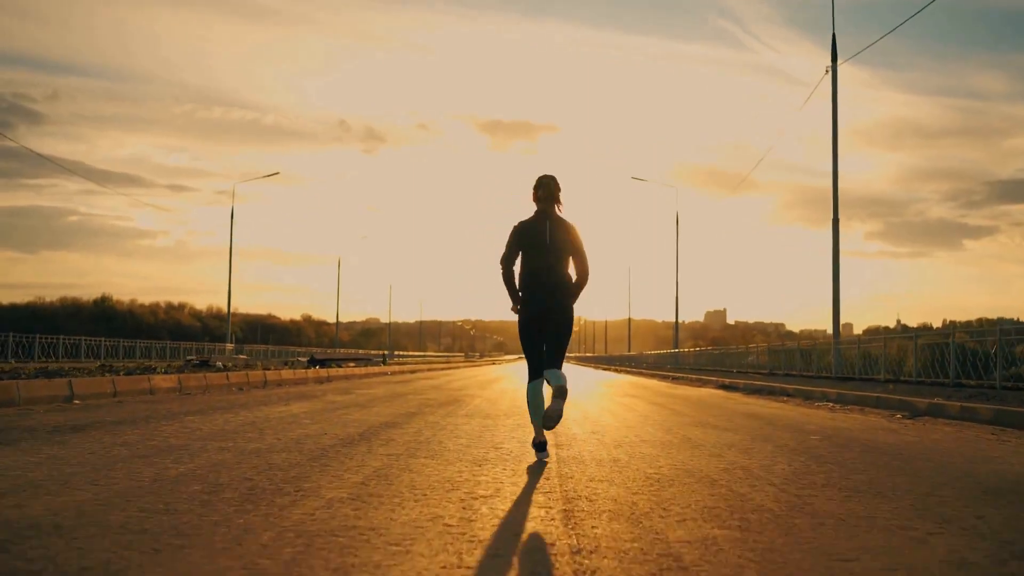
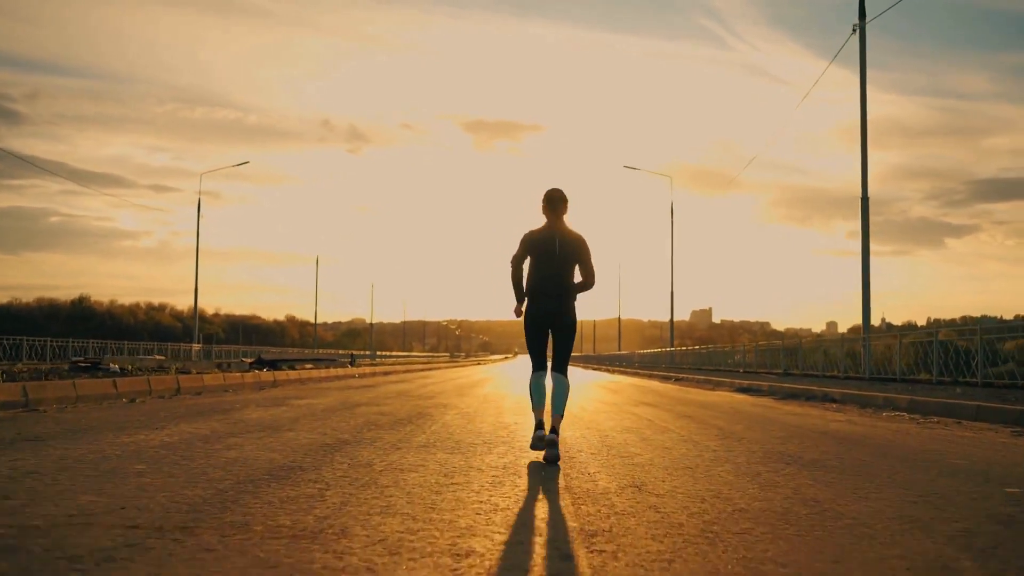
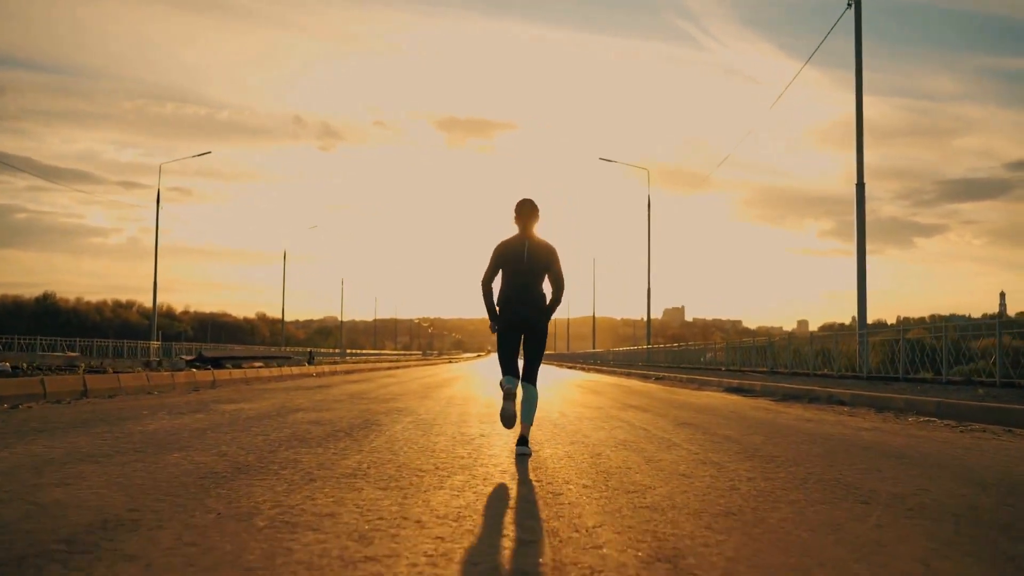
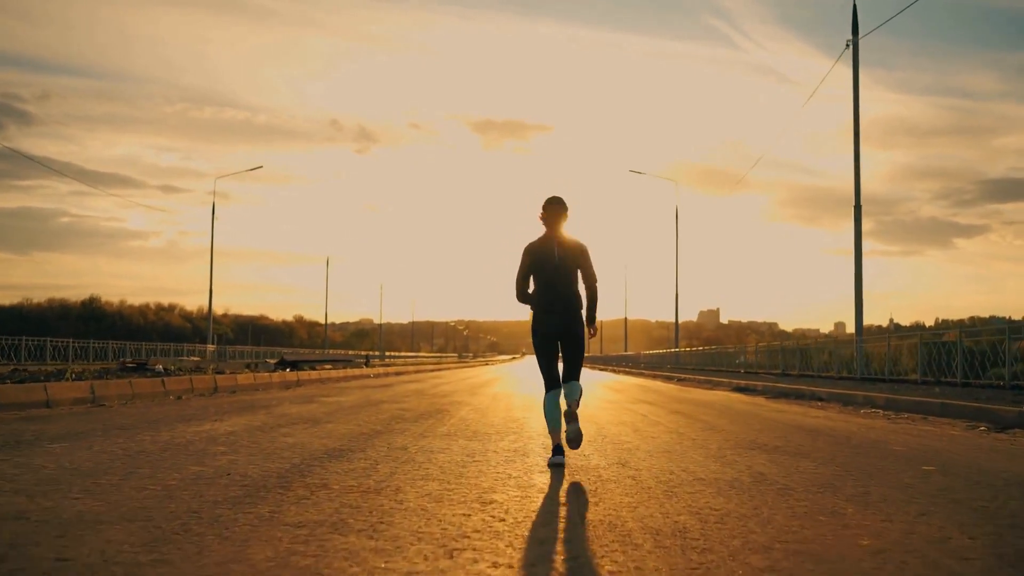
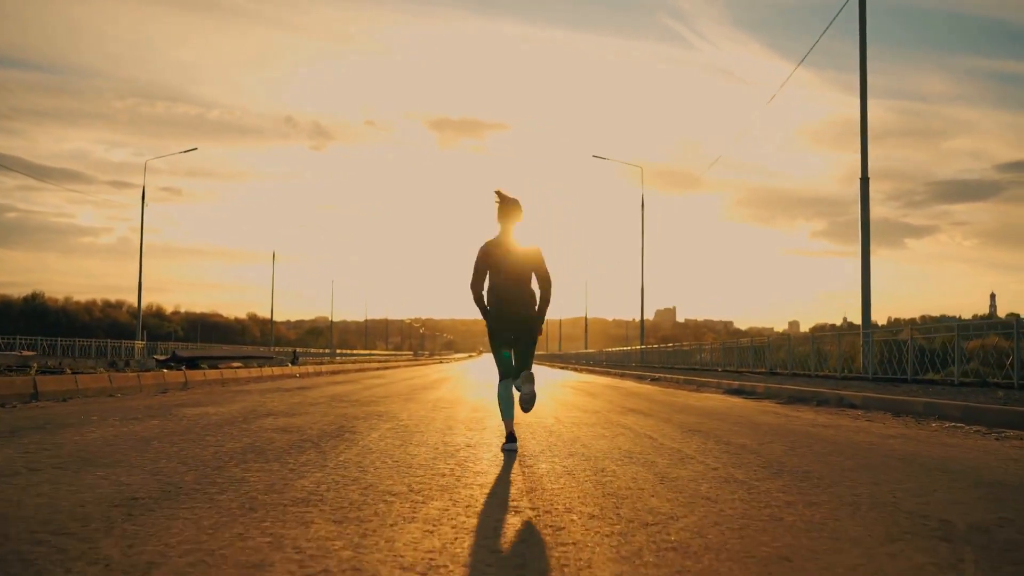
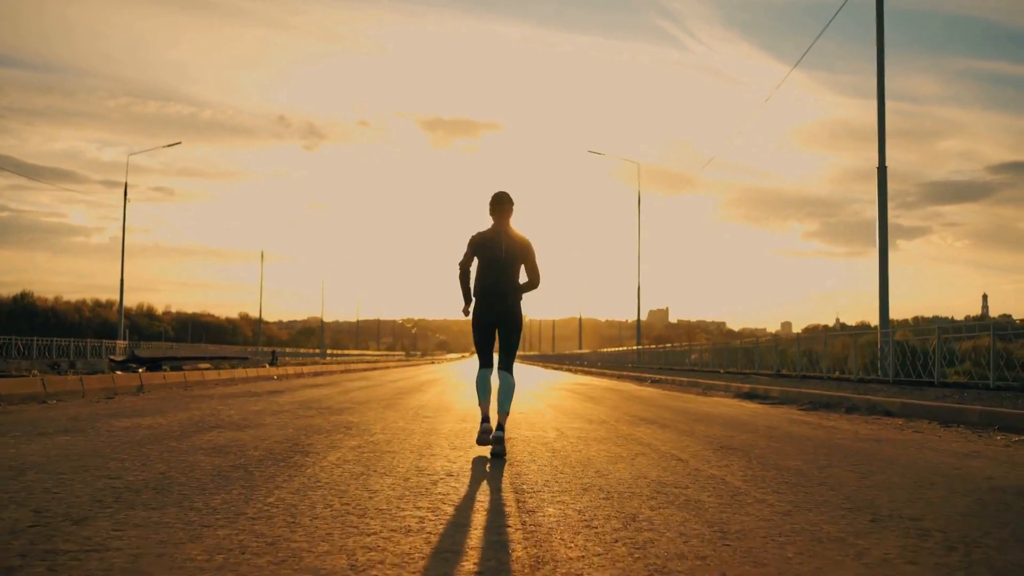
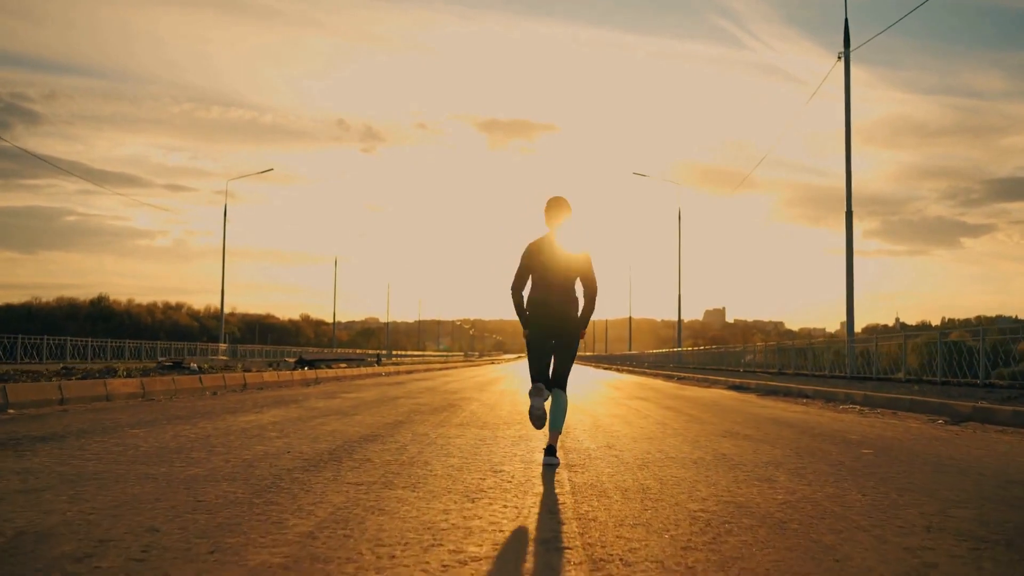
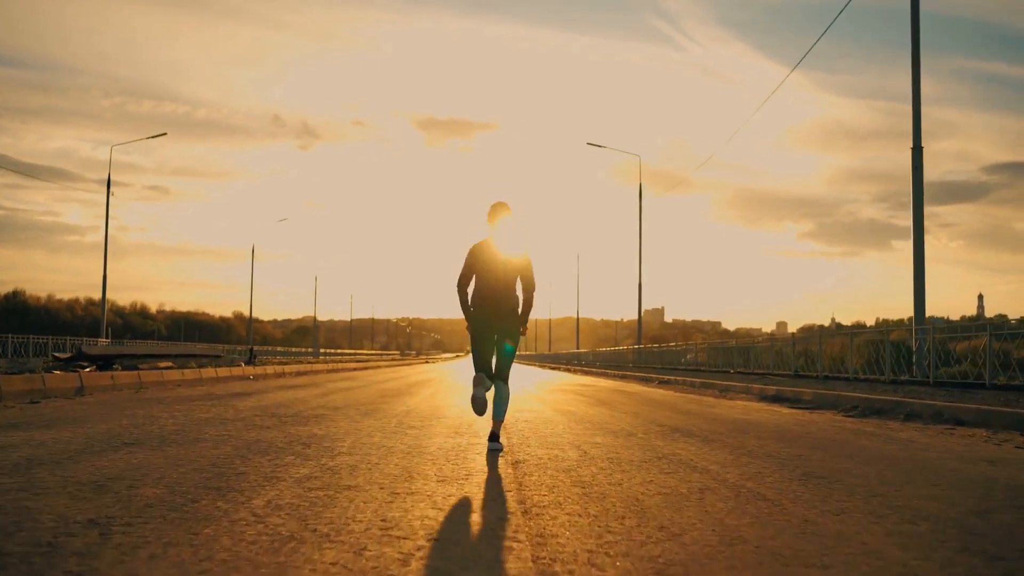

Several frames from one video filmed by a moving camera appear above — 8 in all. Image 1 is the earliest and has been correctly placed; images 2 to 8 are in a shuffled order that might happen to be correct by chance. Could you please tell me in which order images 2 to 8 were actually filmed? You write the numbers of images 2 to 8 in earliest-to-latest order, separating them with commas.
7, 4, 2, 3, 5, 6, 8
